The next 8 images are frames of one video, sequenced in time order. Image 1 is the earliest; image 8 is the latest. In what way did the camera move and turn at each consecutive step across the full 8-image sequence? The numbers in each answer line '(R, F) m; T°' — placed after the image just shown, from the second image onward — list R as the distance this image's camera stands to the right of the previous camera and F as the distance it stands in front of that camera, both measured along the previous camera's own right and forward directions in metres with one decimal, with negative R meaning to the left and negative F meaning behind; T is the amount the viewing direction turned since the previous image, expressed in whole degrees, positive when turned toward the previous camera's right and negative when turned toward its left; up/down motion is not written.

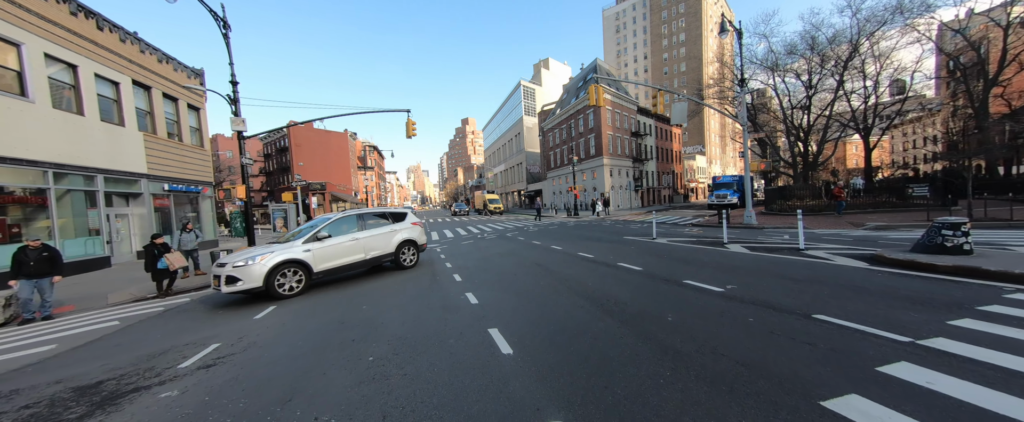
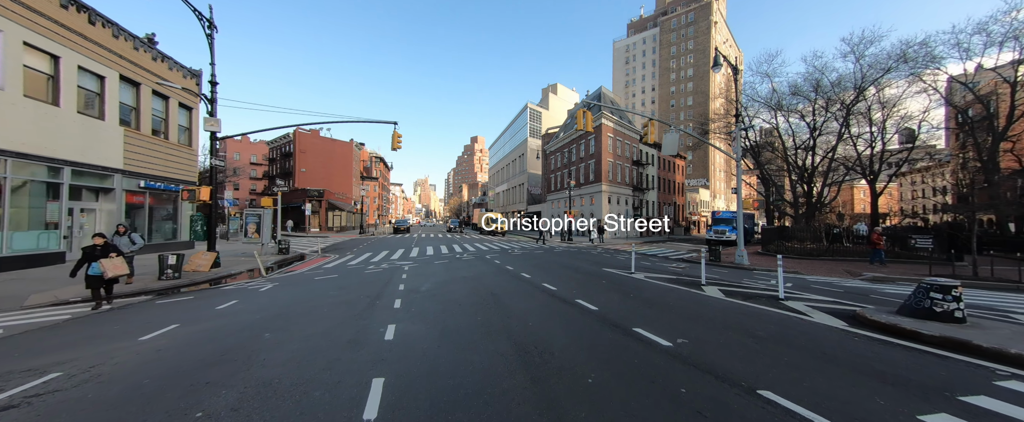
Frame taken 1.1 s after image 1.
(+1.3, +0.5) m; -1°
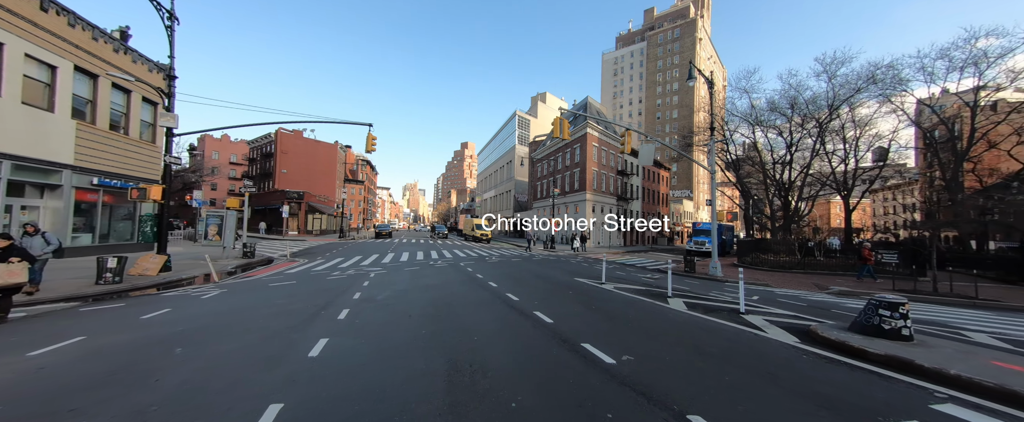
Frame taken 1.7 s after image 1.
(+0.8, +0.2) m; +2°
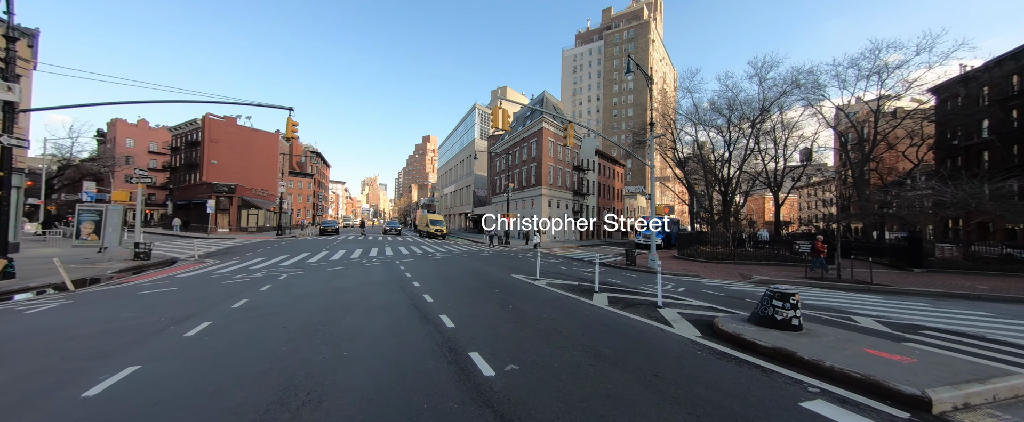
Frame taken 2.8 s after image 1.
(+1.4, +0.6) m; +6°
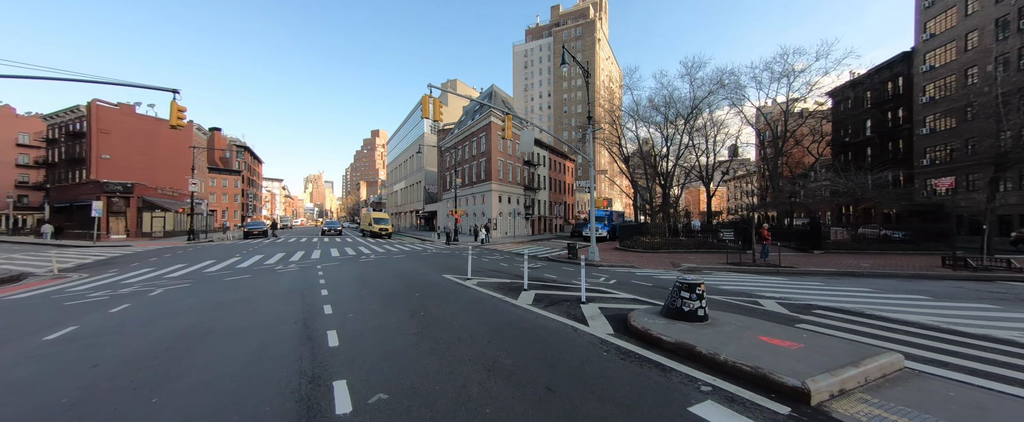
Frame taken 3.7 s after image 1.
(+1.1, +0.6) m; +8°
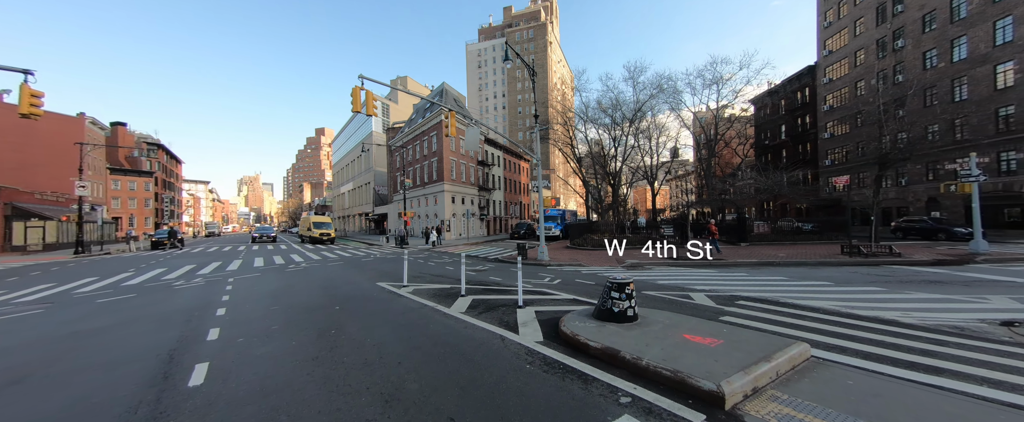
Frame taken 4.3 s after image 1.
(+0.7, +0.5) m; +7°
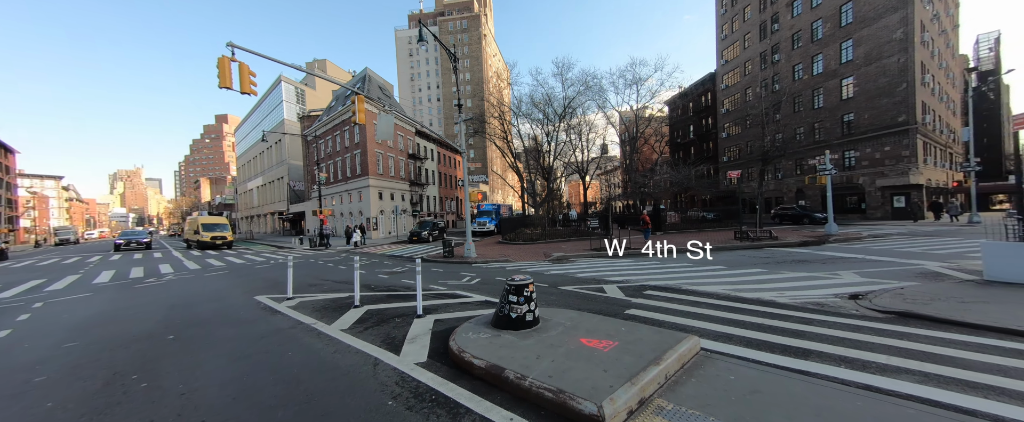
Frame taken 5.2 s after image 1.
(+1.0, +0.7) m; +11°
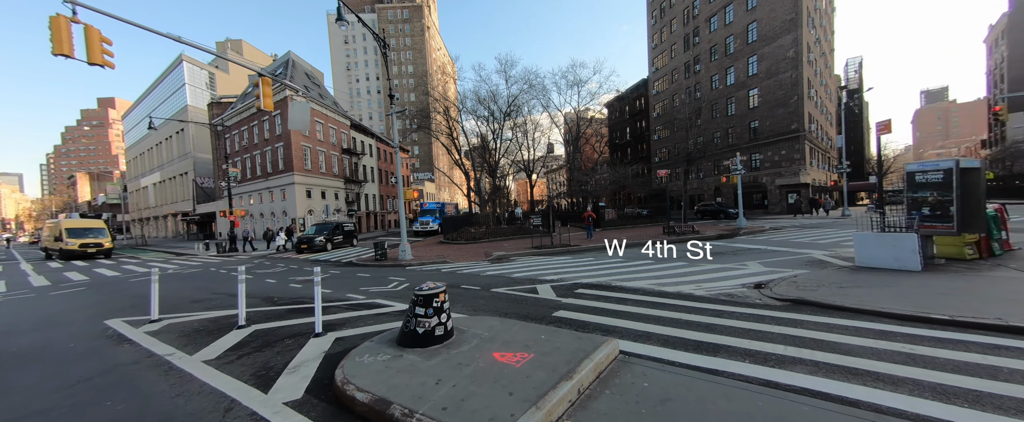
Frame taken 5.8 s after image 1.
(+0.6, +0.5) m; +9°
